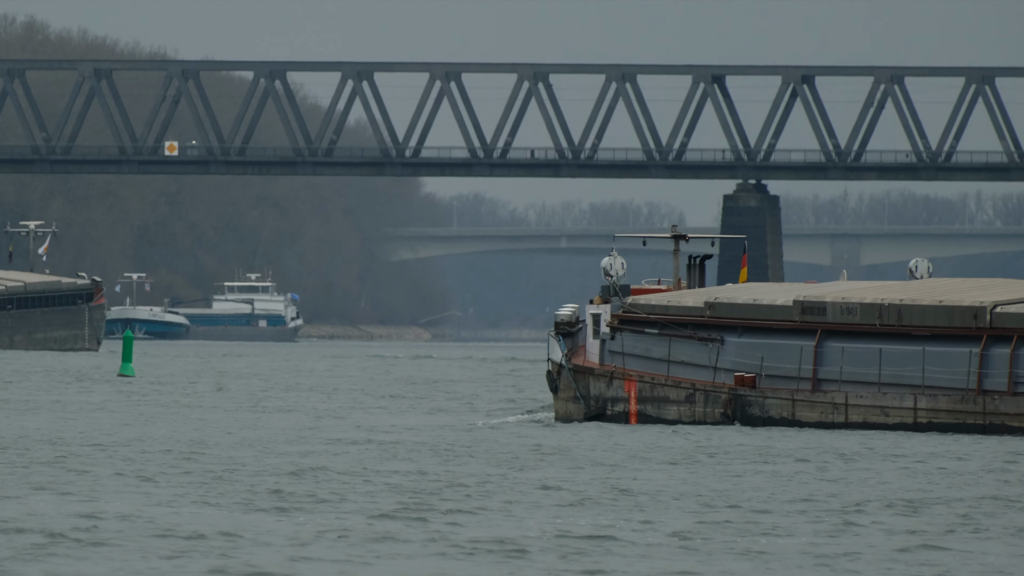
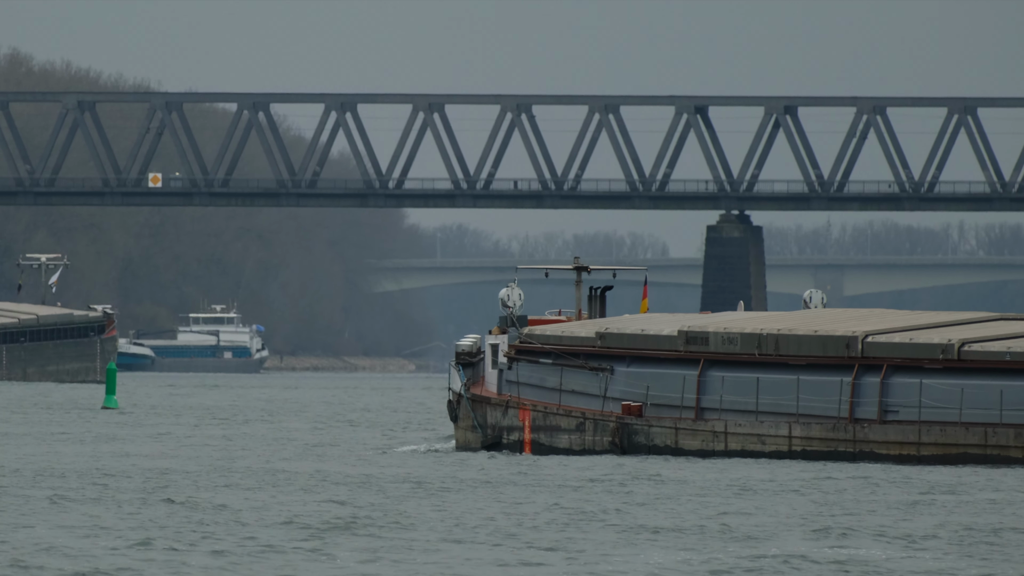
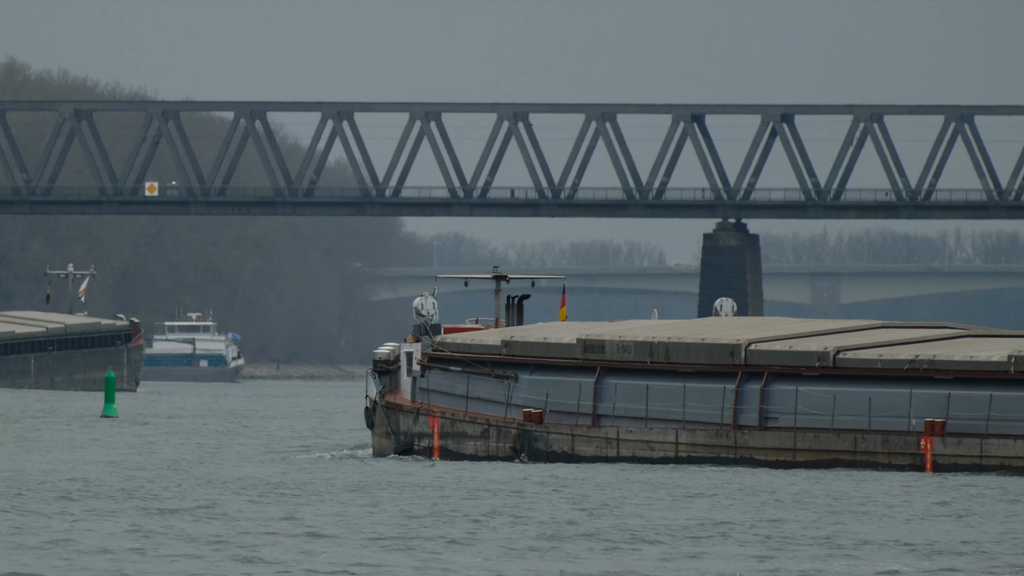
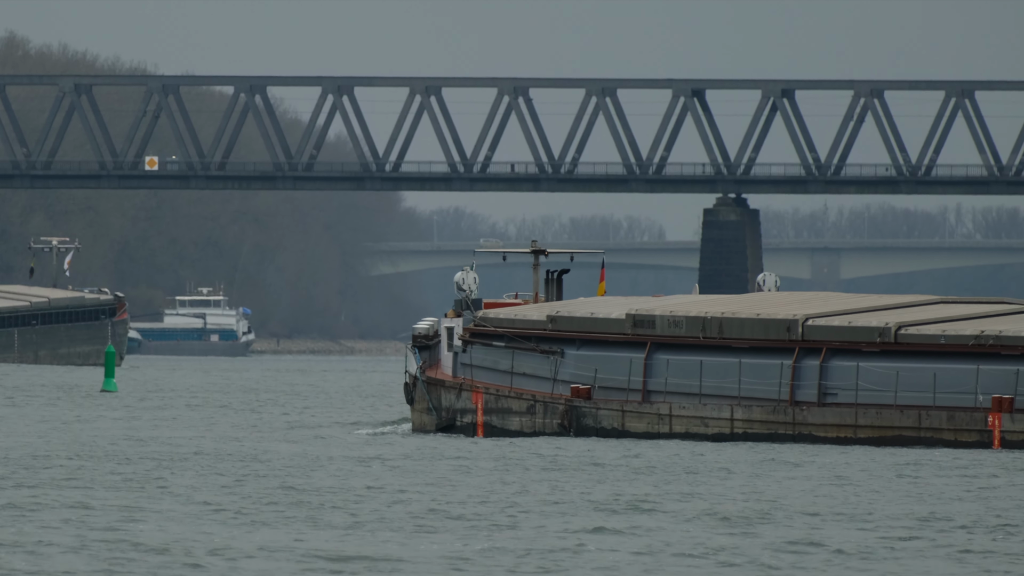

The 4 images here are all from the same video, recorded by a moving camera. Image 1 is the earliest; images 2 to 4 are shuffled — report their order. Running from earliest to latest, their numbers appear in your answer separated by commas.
2, 4, 3
